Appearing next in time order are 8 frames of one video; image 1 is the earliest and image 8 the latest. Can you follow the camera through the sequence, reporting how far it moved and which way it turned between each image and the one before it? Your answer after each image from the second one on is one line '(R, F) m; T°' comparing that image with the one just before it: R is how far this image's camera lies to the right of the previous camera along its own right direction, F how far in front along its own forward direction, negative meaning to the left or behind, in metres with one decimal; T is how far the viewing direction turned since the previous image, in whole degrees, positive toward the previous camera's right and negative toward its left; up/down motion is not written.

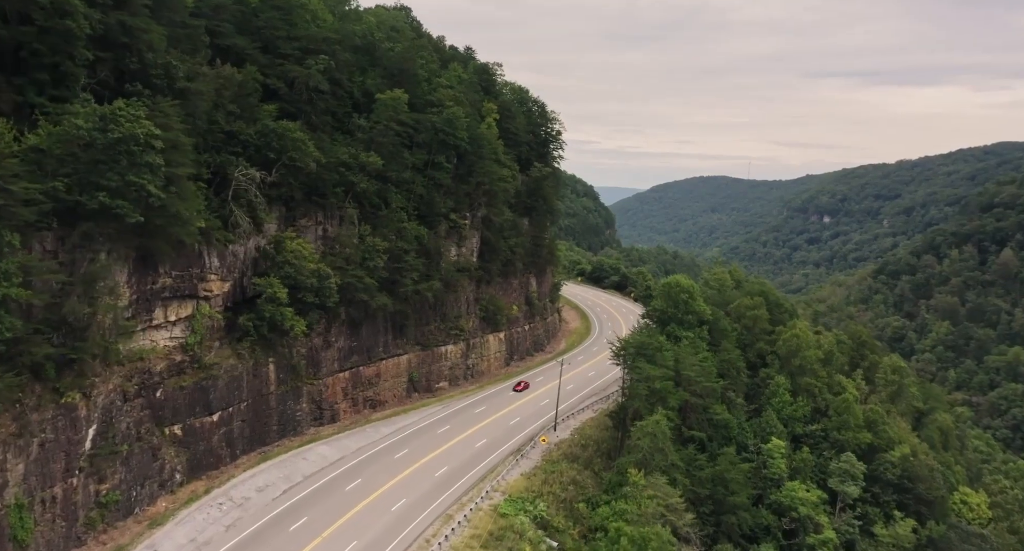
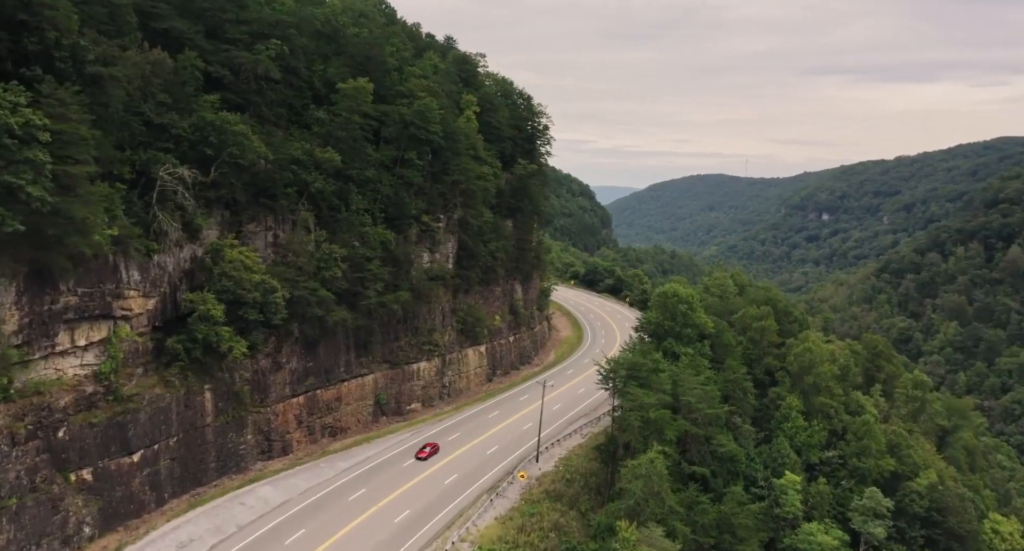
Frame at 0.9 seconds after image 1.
(+1.3, +5.8) m; 0°
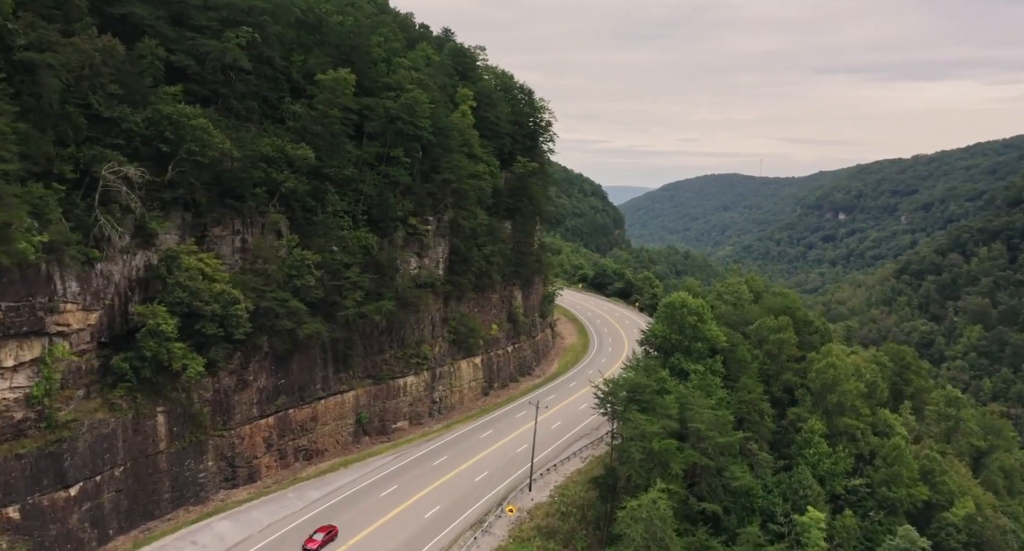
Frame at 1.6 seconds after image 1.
(+1.1, +4.1) m; -1°
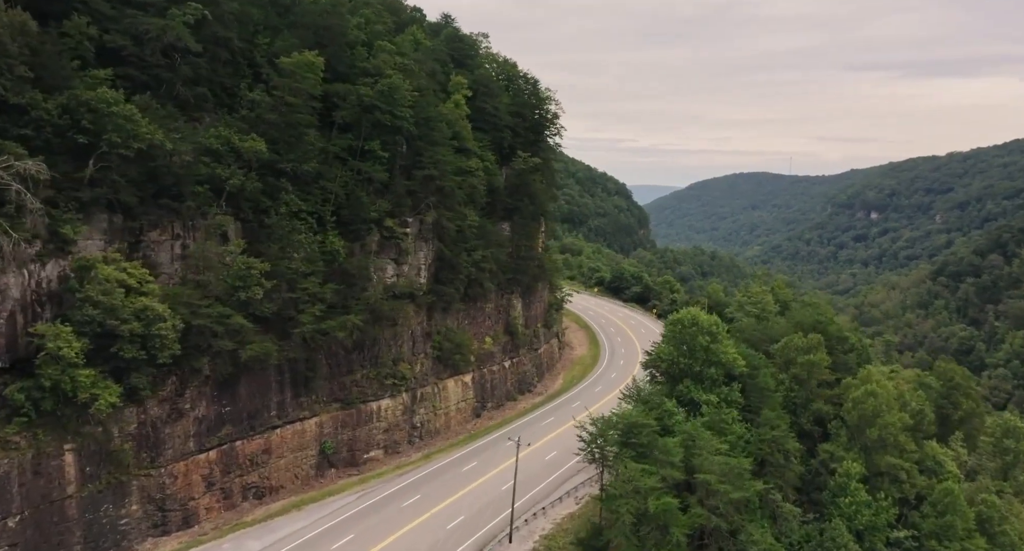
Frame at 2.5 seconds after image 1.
(+2.0, +5.8) m; -2°
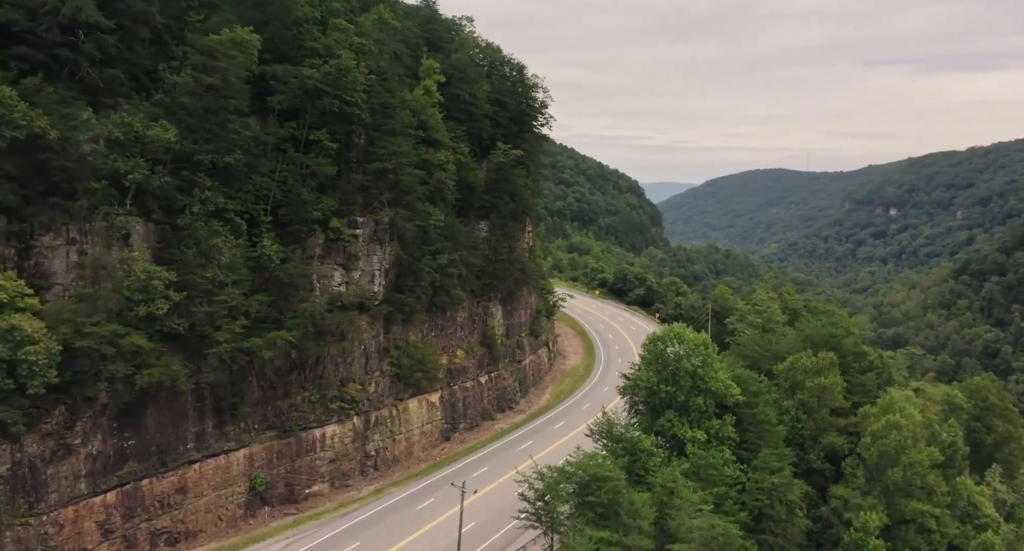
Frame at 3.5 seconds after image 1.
(+2.4, +5.5) m; -1°
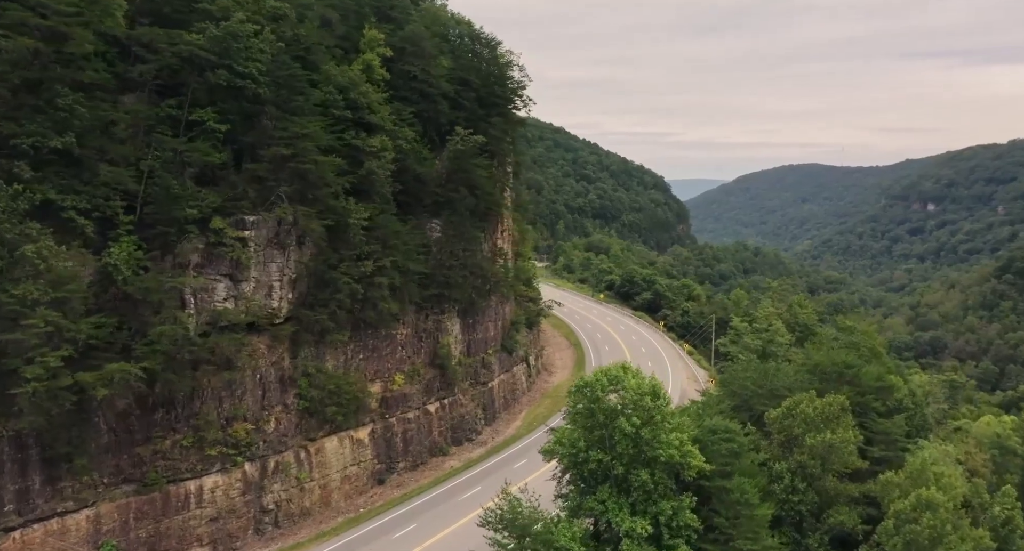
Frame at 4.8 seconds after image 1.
(+3.9, +7.8) m; -2°
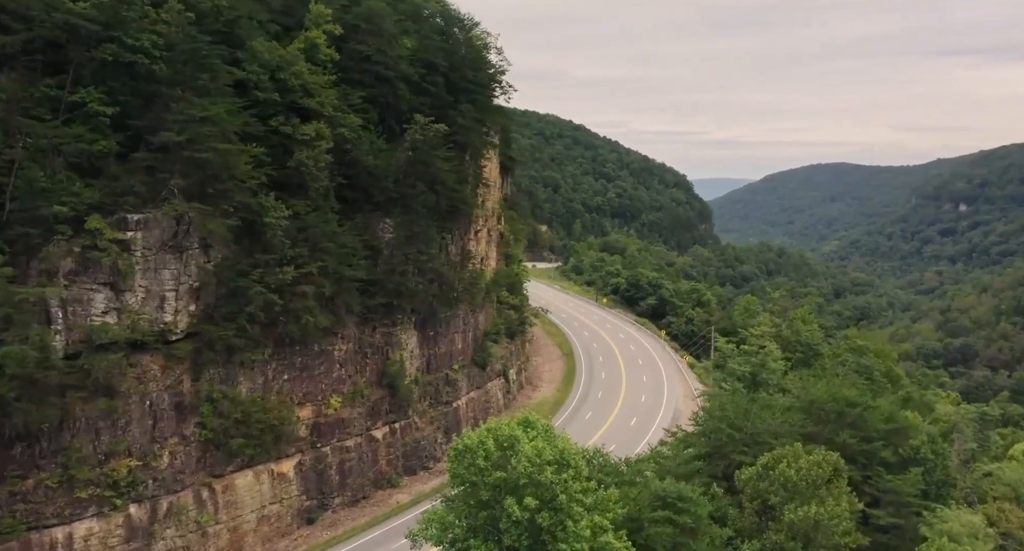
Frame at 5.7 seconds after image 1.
(+2.9, +5.1) m; -2°
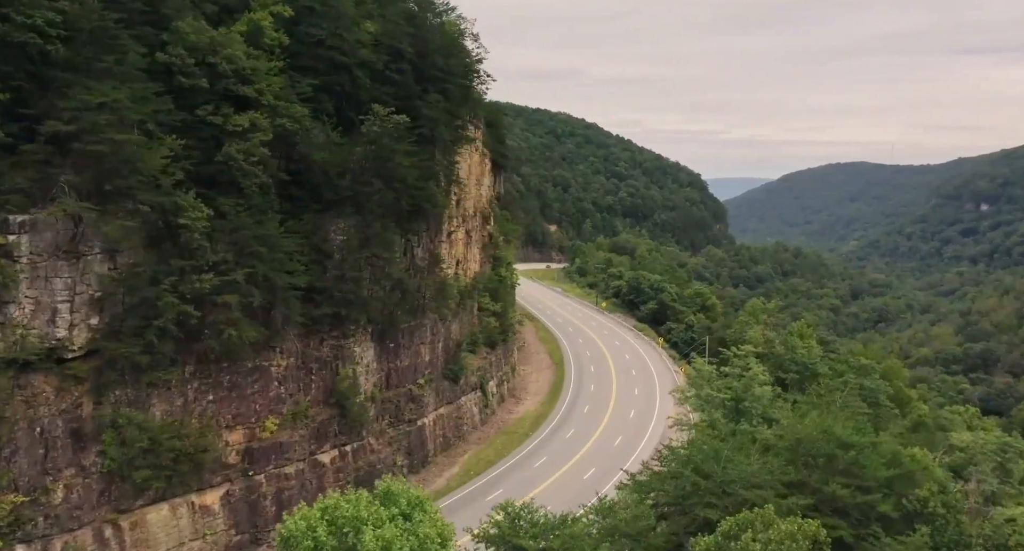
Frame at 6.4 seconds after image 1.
(+2.1, +3.6) m; -1°
